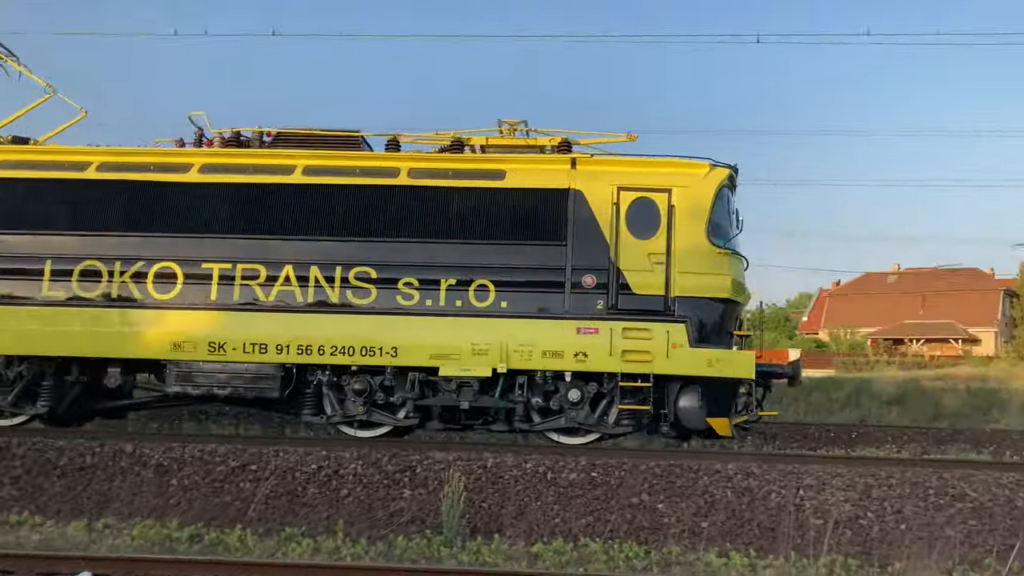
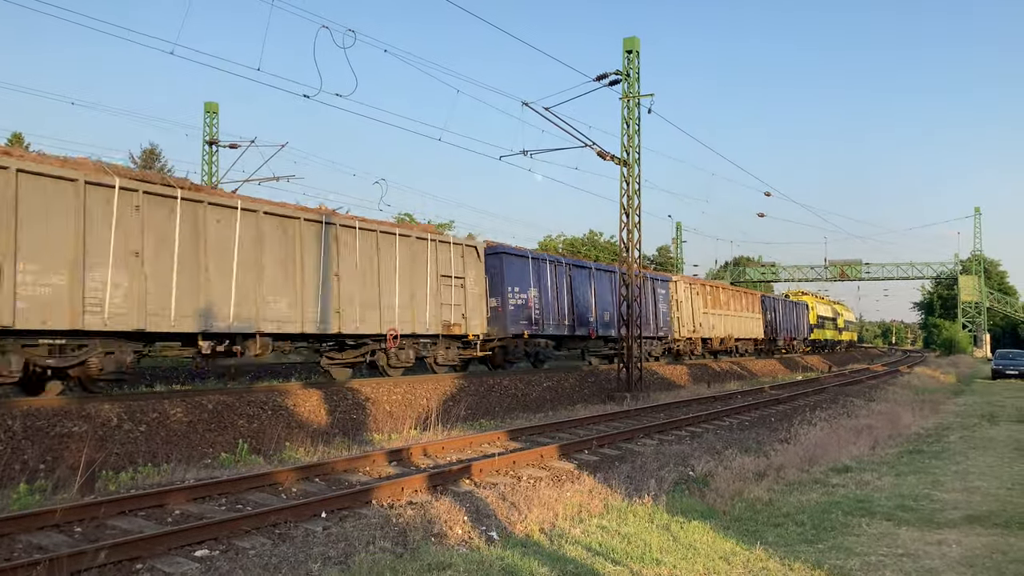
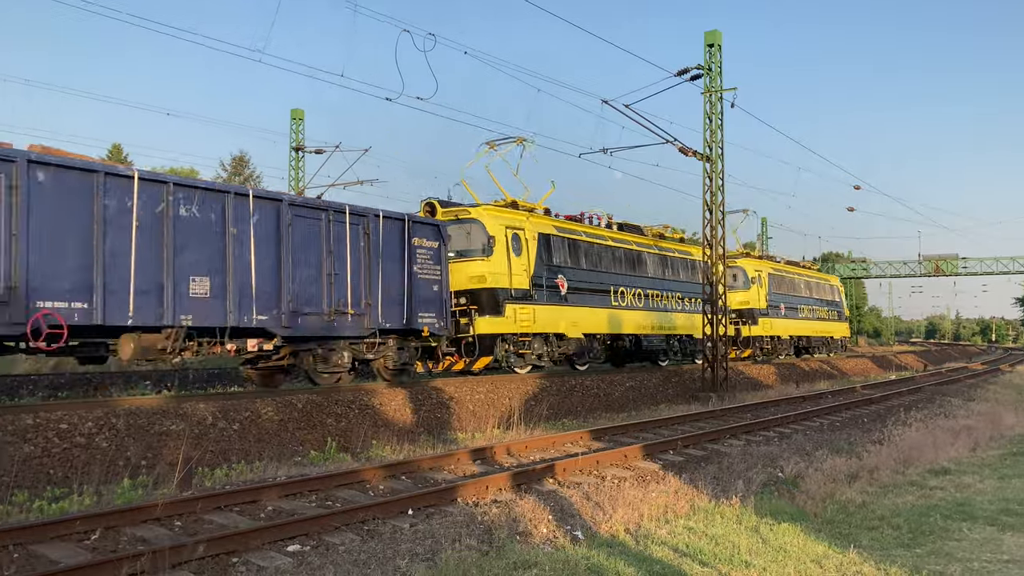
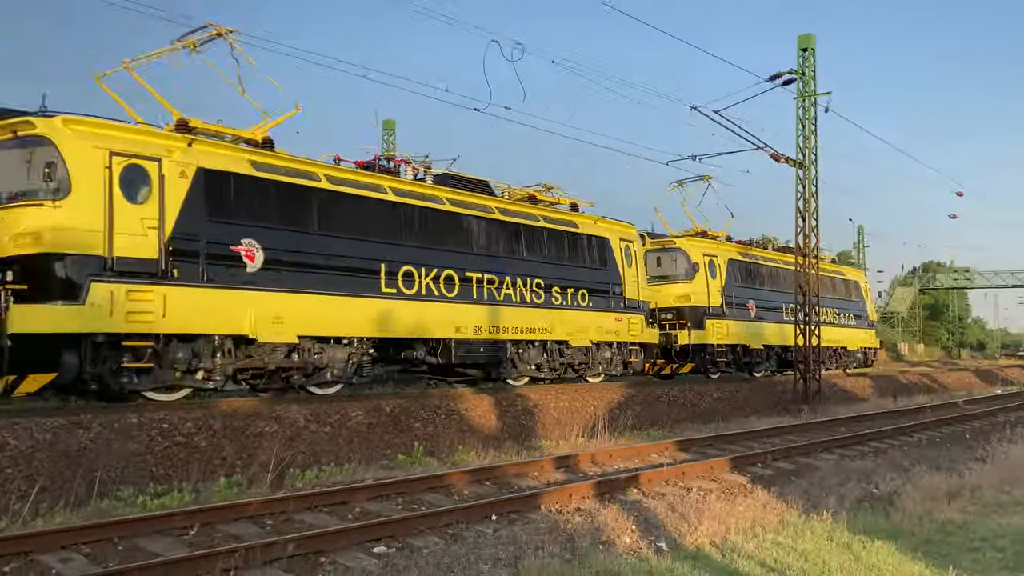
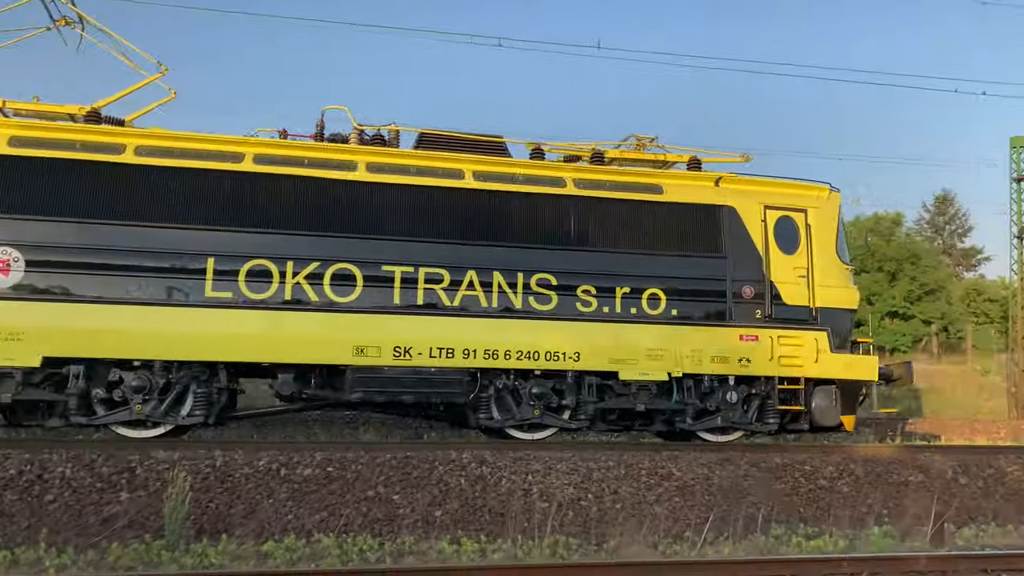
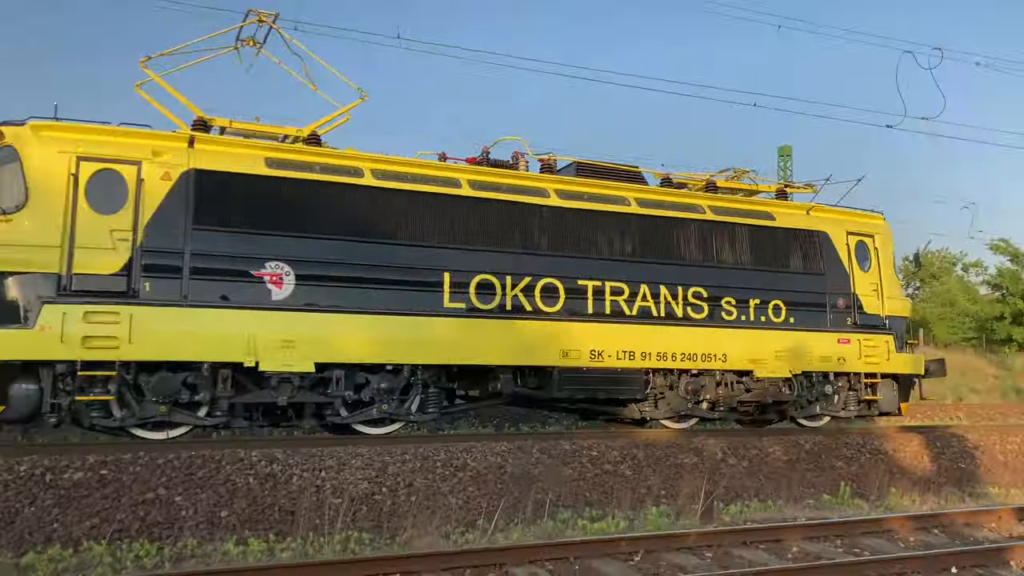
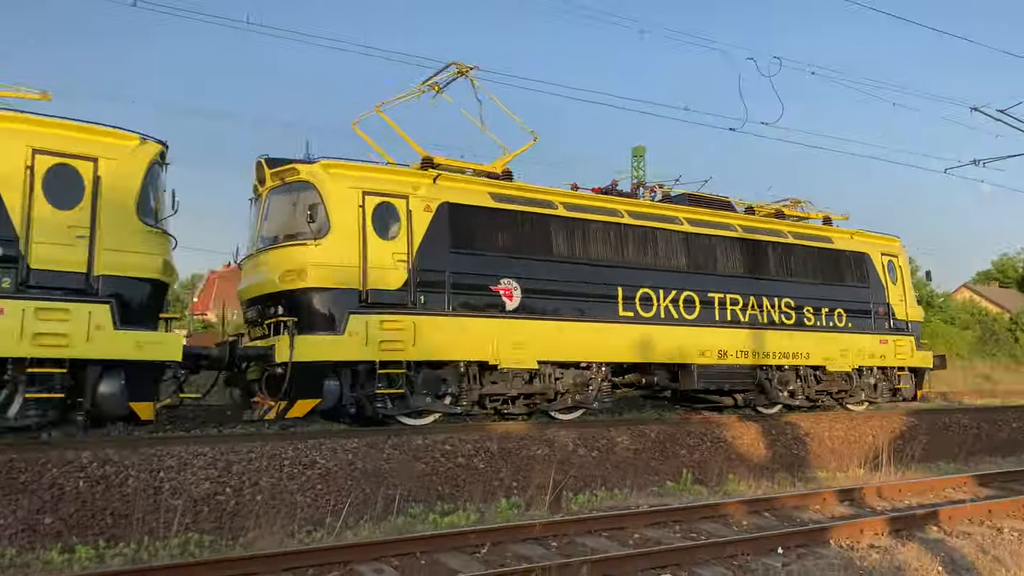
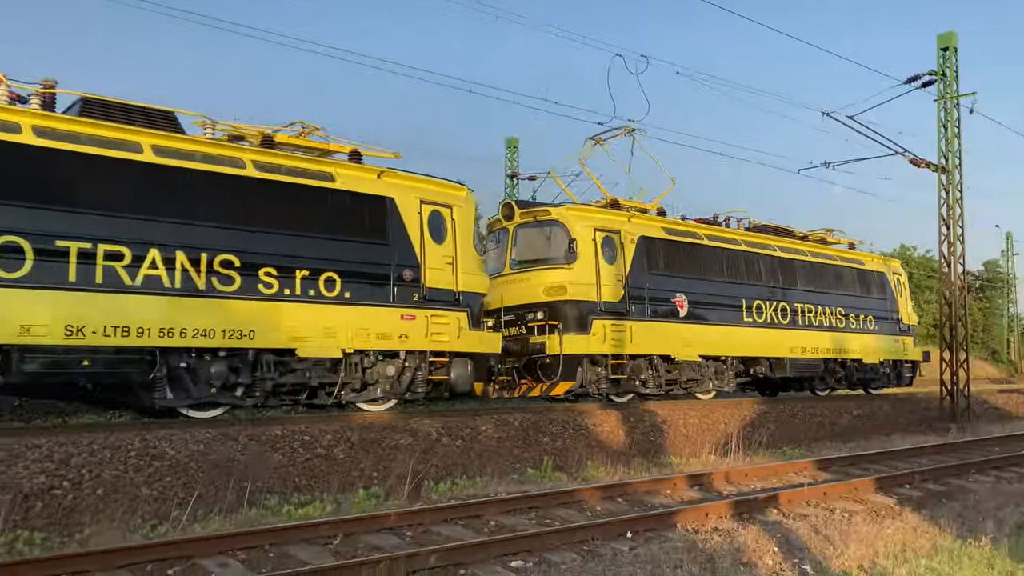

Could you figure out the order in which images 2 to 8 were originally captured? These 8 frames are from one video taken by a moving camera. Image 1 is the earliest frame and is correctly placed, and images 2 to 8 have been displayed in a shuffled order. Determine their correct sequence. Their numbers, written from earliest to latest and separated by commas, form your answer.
5, 6, 7, 8, 4, 3, 2
